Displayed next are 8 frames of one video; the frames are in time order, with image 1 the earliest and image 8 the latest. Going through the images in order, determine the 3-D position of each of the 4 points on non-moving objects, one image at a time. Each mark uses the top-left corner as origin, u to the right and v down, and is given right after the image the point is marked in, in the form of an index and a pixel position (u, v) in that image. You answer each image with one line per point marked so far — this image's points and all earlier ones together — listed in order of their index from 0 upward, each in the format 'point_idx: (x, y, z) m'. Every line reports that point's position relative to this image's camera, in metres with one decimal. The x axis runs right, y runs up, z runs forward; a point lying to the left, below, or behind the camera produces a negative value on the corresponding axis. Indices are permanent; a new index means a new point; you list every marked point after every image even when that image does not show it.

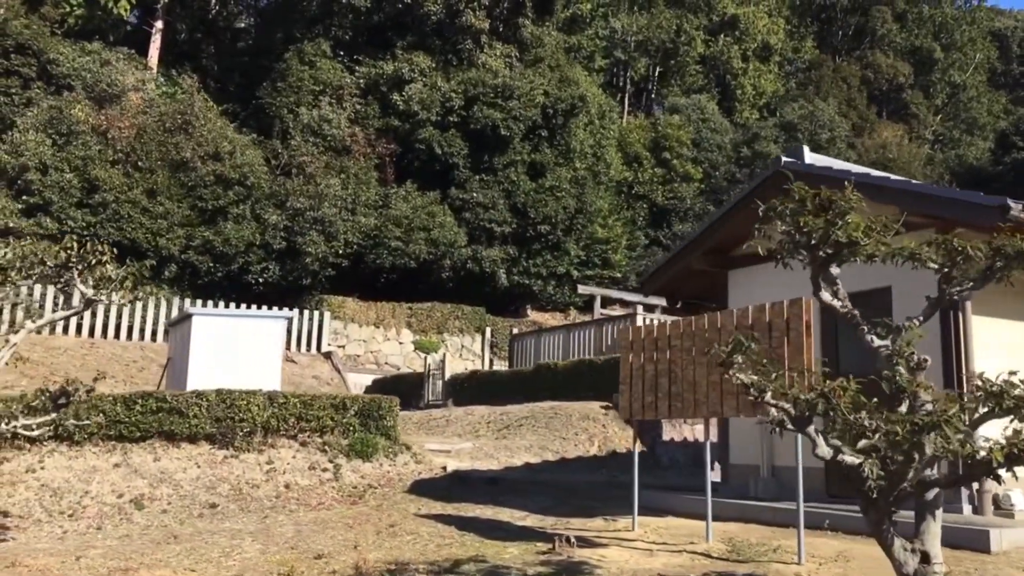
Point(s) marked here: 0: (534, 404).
0: (+0.3, -1.6, +12.7) m
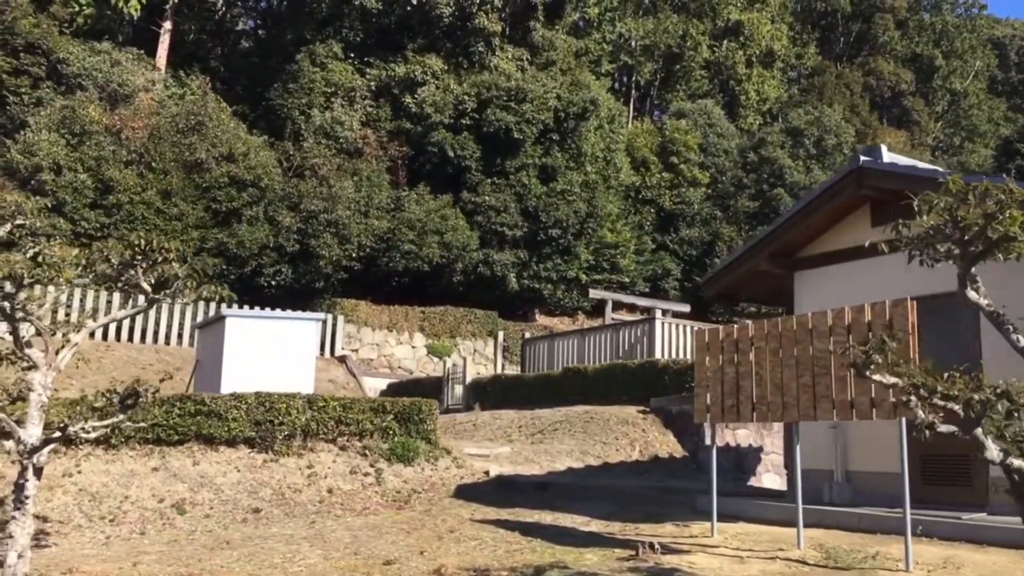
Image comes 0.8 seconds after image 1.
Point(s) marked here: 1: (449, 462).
0: (+0.7, -1.6, +12.5) m
1: (-0.7, -1.9, +10.0) m
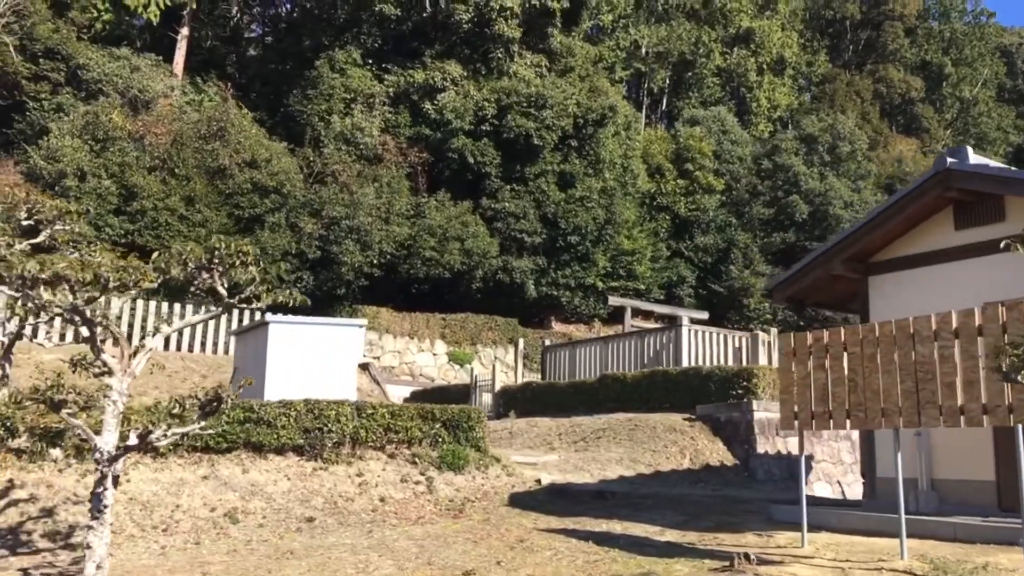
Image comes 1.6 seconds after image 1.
0: (+1.3, -1.7, +12.4) m
1: (-0.1, -1.9, +9.9) m
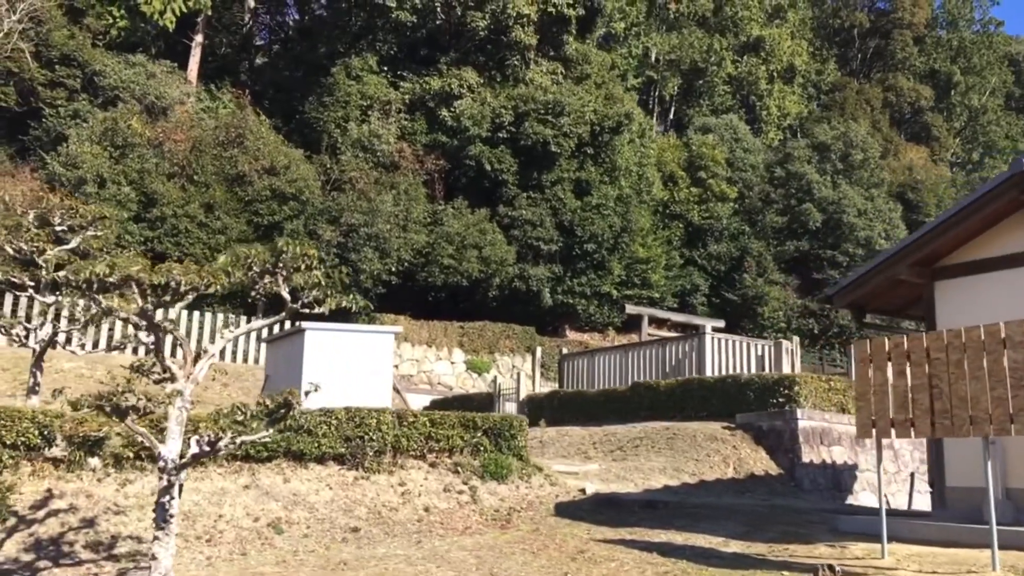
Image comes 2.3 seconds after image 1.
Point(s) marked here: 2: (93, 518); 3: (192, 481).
0: (+1.7, -1.8, +12.3) m
1: (+0.3, -2.0, +9.8) m
2: (-3.8, -2.1, +8.4) m
3: (-3.1, -1.8, +9.0) m
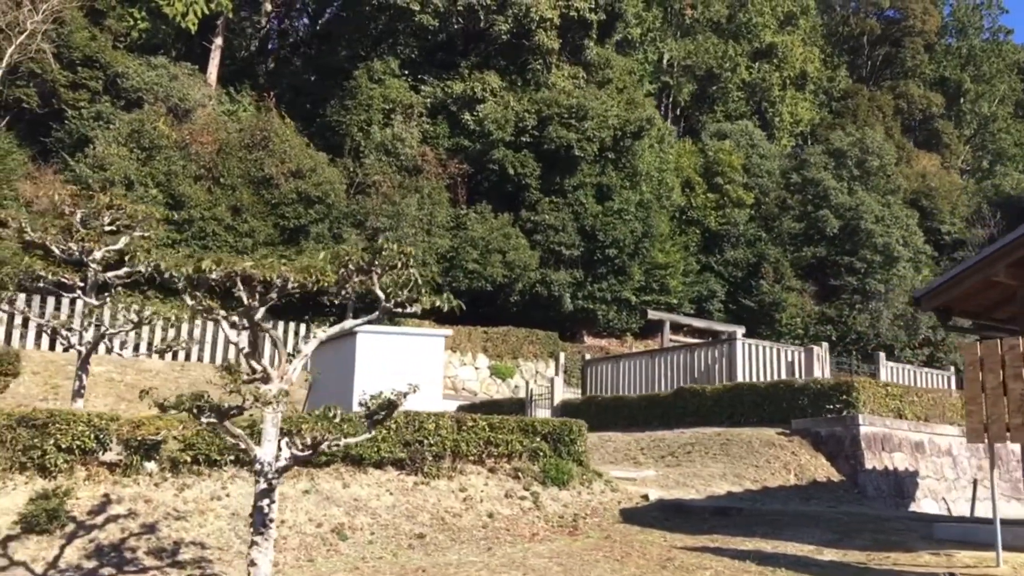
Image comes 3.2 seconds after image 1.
0: (+2.3, -1.8, +12.1) m
1: (+0.9, -2.0, +9.6) m
2: (-3.1, -2.1, +8.2) m
3: (-2.4, -1.9, +8.8) m
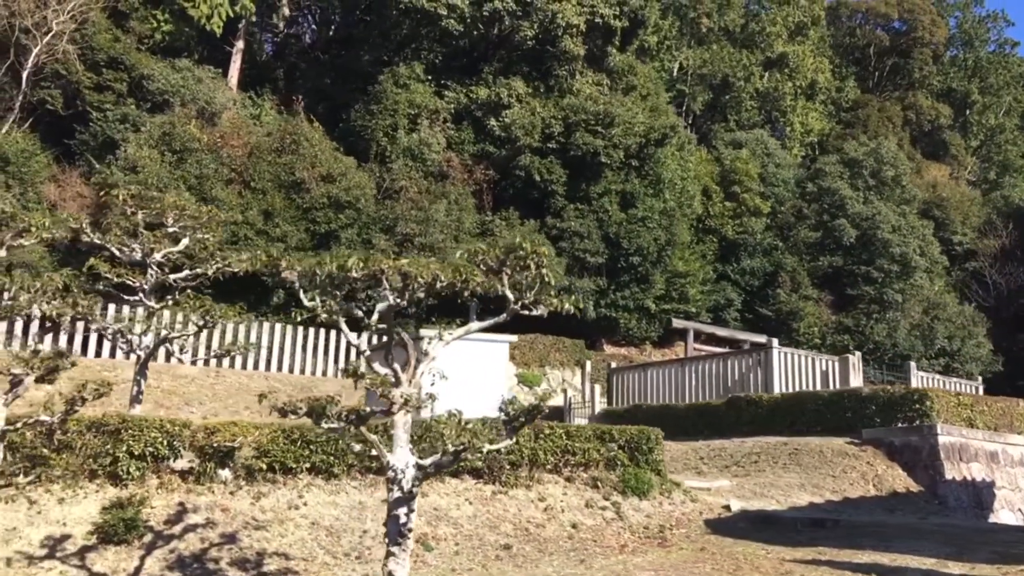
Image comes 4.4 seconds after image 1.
0: (+3.0, -1.9, +11.9) m
1: (+1.7, -2.1, +9.4) m
2: (-2.4, -2.1, +8.0) m
3: (-1.7, -1.9, +8.6) m
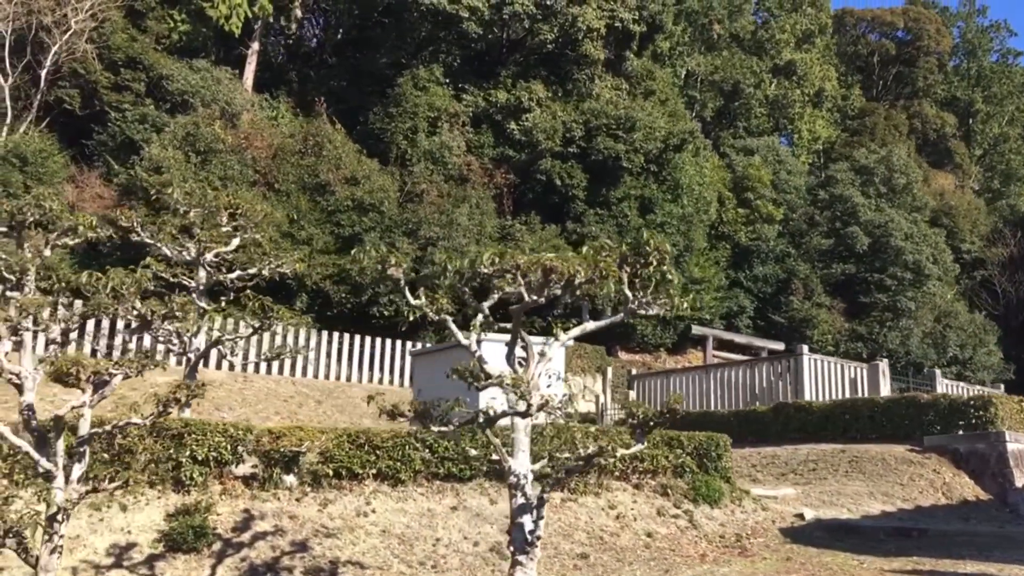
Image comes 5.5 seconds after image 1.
0: (+3.7, -2.0, +11.7) m
1: (+2.3, -2.1, +9.2) m
2: (-1.7, -2.1, +7.7) m
3: (-1.0, -1.9, +8.3) m
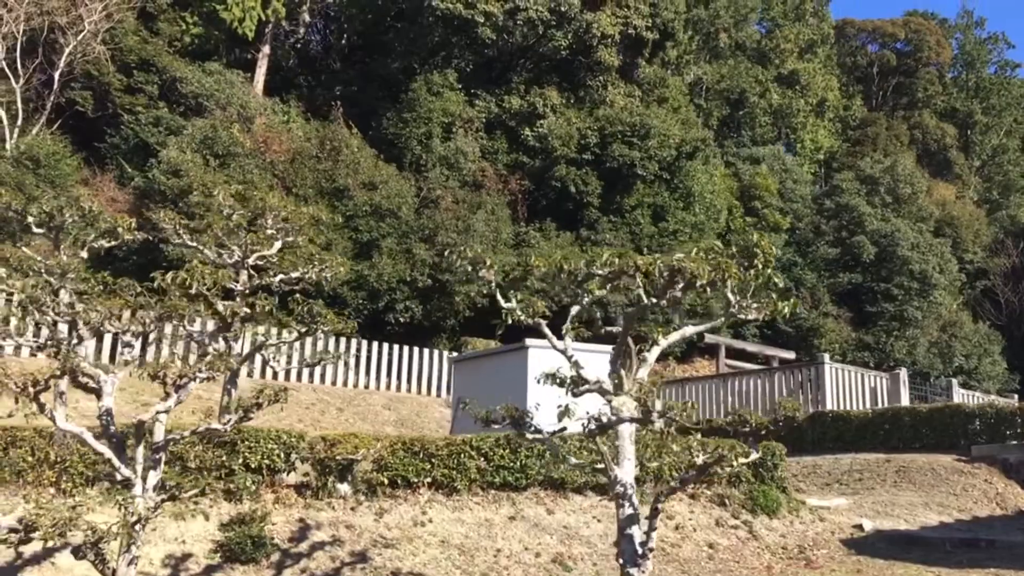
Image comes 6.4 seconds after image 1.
0: (+4.1, -2.1, +11.6) m
1: (+2.8, -2.2, +9.0) m
2: (-1.2, -2.1, +7.5) m
3: (-0.5, -1.9, +8.1) m
